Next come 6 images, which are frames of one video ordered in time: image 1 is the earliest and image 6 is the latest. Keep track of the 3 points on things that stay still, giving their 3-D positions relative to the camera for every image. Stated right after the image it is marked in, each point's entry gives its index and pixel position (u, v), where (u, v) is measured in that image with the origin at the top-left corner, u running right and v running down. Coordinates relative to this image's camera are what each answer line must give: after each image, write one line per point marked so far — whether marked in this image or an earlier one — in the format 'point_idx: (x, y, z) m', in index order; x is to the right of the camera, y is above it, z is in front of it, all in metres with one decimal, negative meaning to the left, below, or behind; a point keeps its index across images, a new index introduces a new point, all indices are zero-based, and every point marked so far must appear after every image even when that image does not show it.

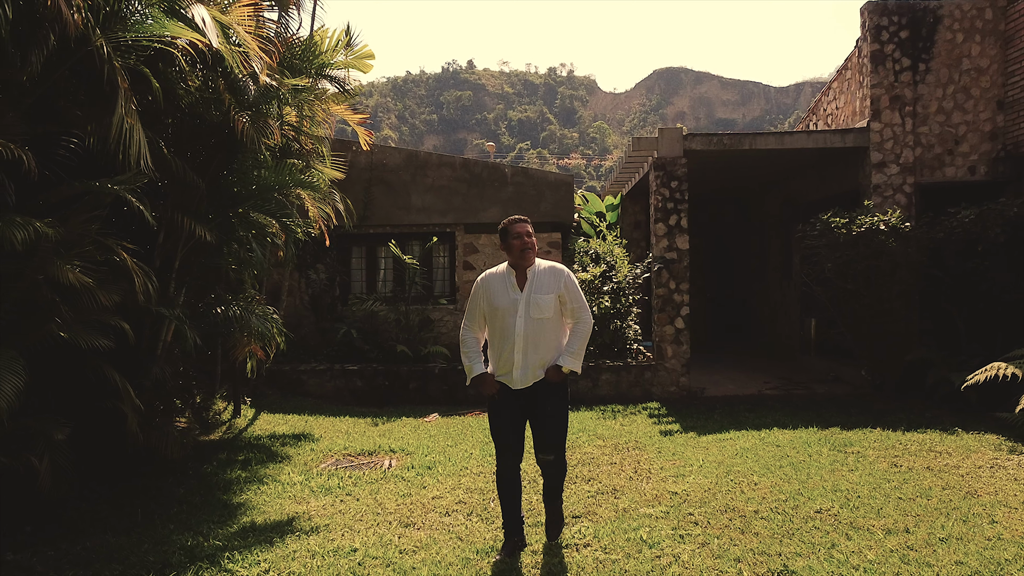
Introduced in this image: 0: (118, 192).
0: (-2.2, +0.5, +3.9) m
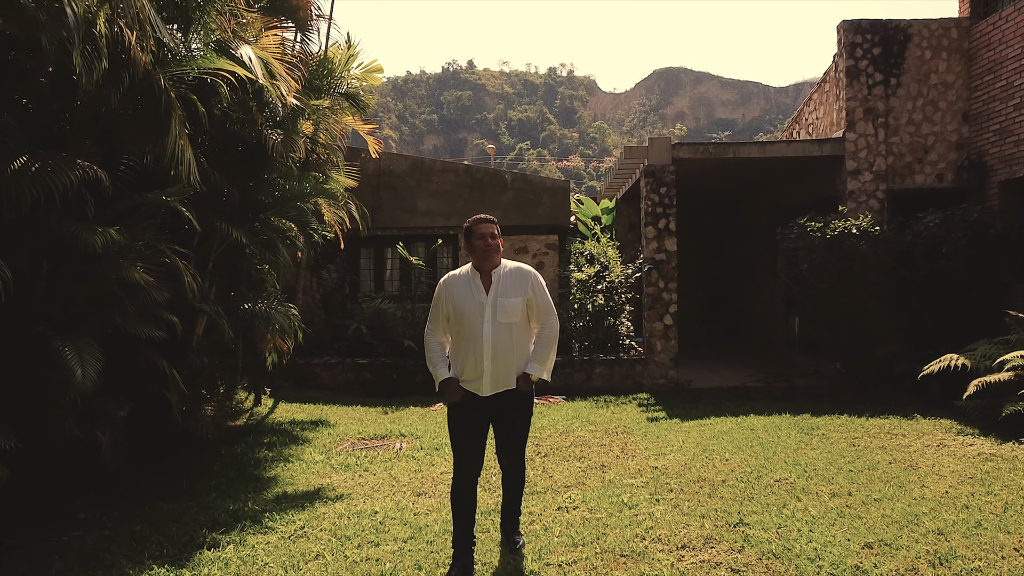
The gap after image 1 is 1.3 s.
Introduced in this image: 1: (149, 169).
0: (-2.2, +0.6, +4.6) m
1: (-2.4, +0.8, +4.7) m
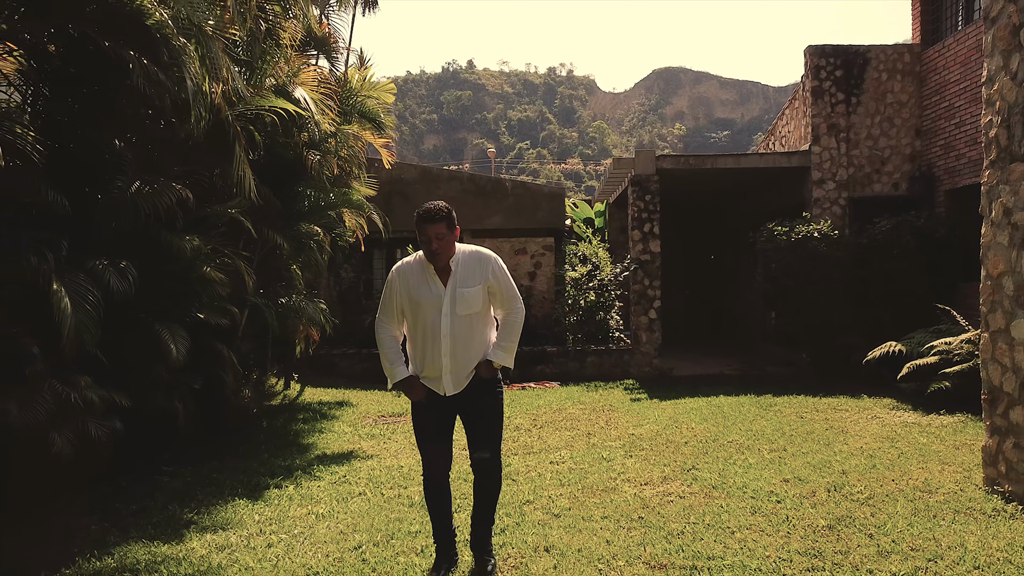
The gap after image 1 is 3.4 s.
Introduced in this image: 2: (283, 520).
0: (-2.2, +0.6, +5.6) m
1: (-2.4, +0.8, +5.8) m
2: (-1.4, -1.4, +4.3) m
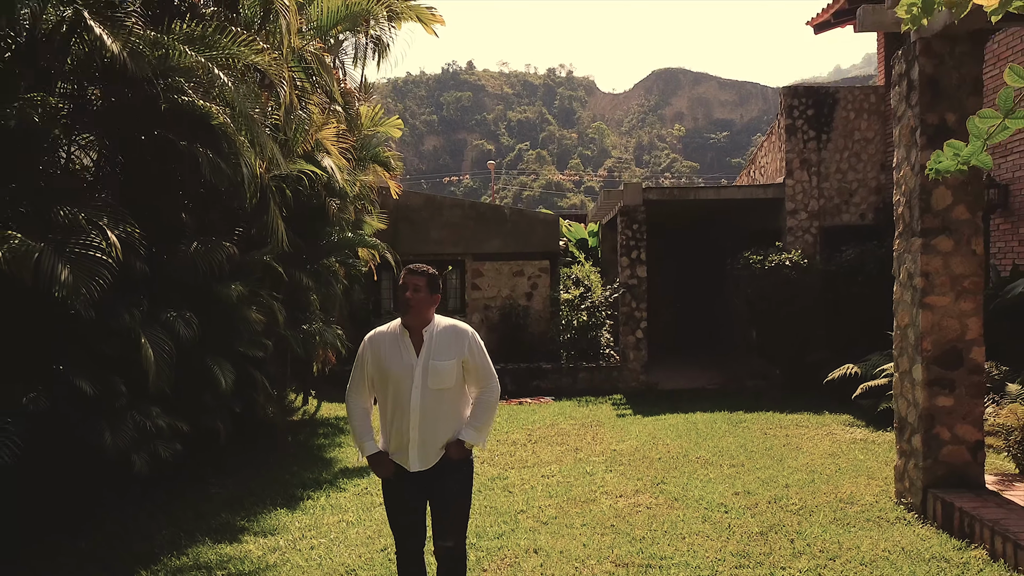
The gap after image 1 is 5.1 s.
0: (-2.3, +0.2, +6.5) m
1: (-2.5, +0.5, +6.7) m
2: (-1.4, -1.8, +5.2) m
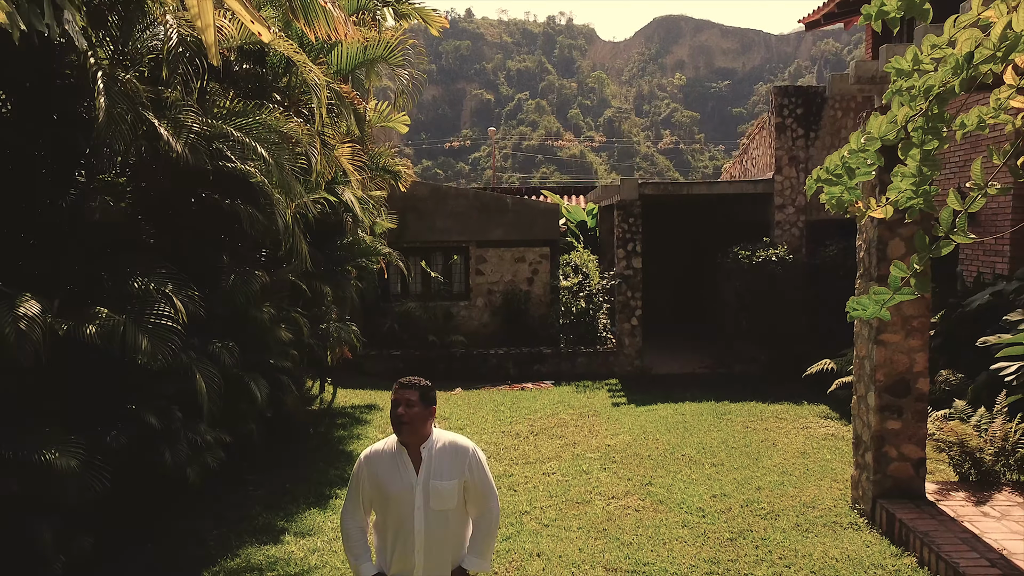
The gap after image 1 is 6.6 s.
0: (-2.2, +0.1, +7.2) m
1: (-2.4, +0.3, +7.3) m
2: (-1.4, -2.0, +6.0) m
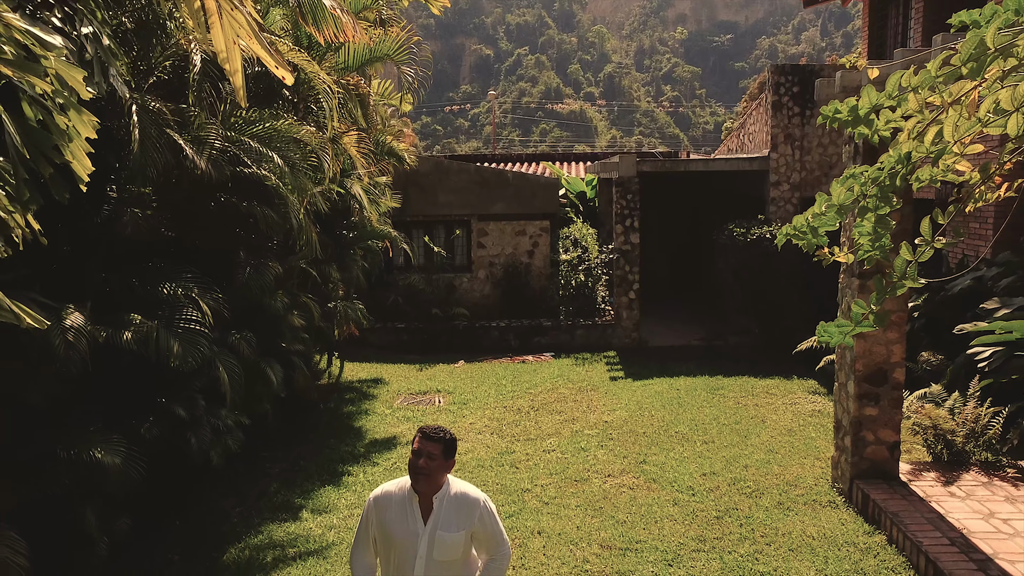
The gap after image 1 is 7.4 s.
0: (-2.2, +0.2, +7.5) m
1: (-2.4, +0.4, +7.6) m
2: (-1.4, -2.0, +6.5) m
